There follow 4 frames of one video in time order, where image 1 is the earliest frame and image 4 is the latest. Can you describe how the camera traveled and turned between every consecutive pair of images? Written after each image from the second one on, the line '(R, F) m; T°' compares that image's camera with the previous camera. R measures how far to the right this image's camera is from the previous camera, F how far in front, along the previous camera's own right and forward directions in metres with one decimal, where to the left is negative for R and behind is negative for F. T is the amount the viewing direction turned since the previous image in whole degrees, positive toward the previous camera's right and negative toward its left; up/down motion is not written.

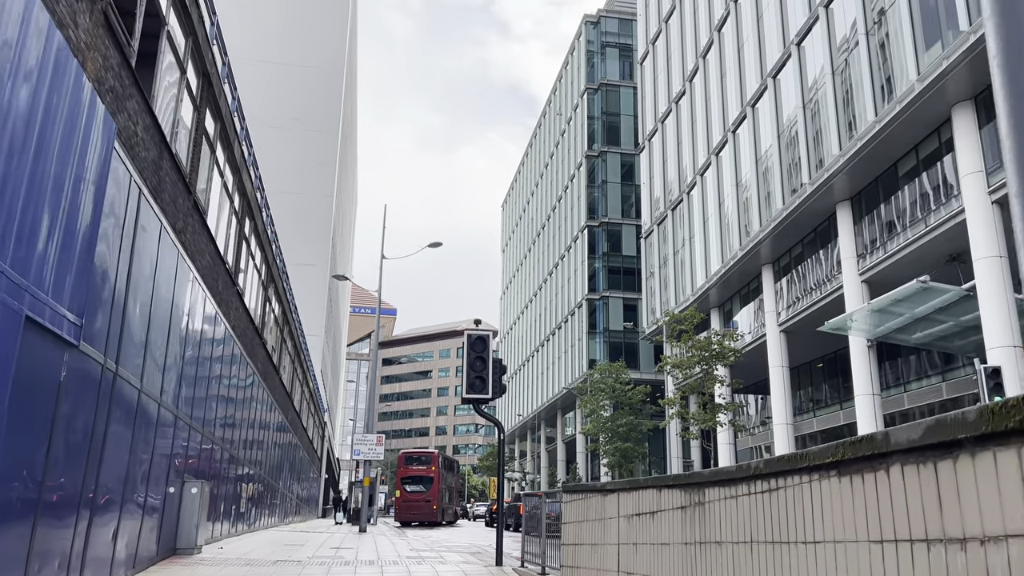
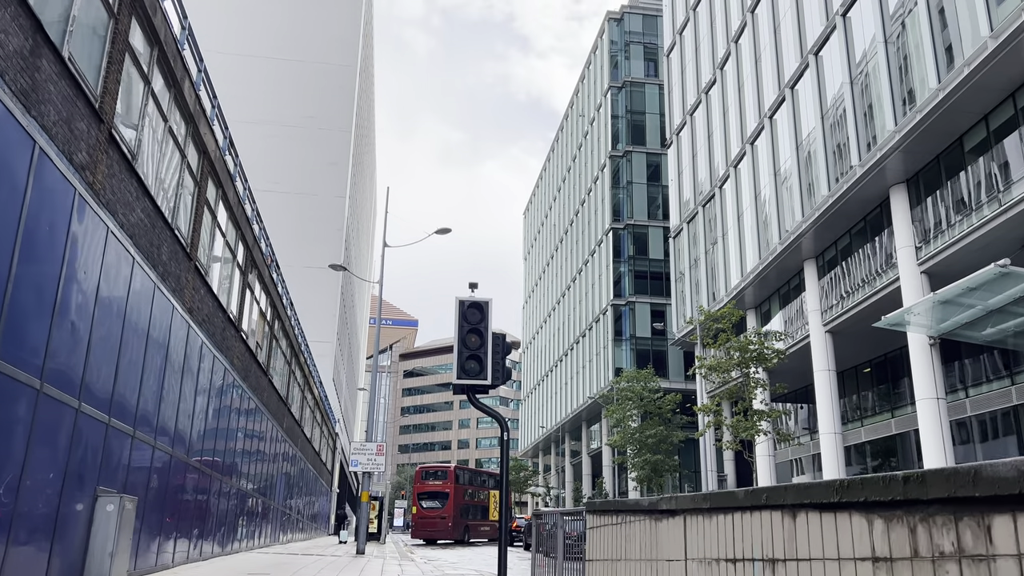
(+0.2, +2.4) m; -2°
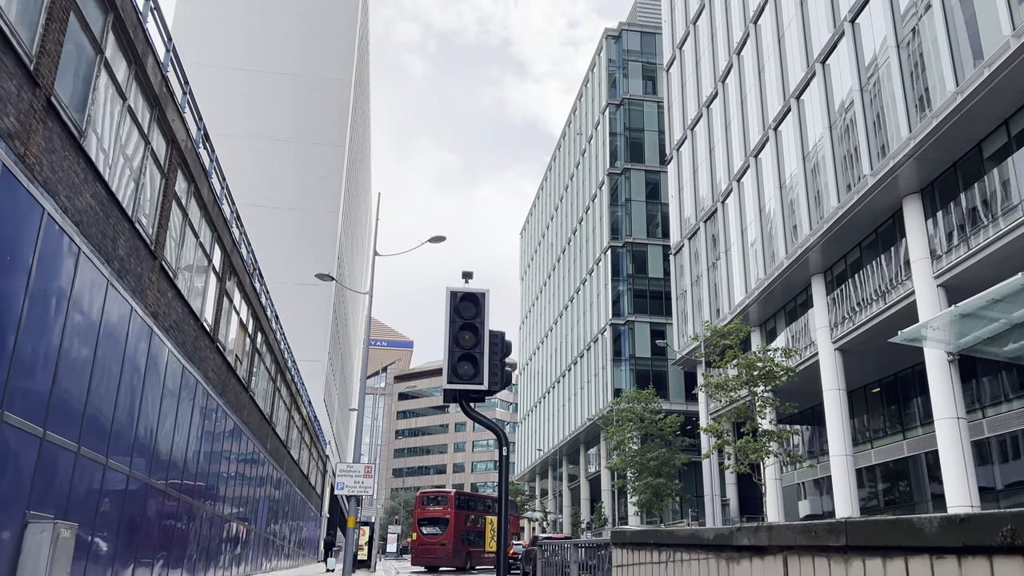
(0.0, +1.1) m; 0°
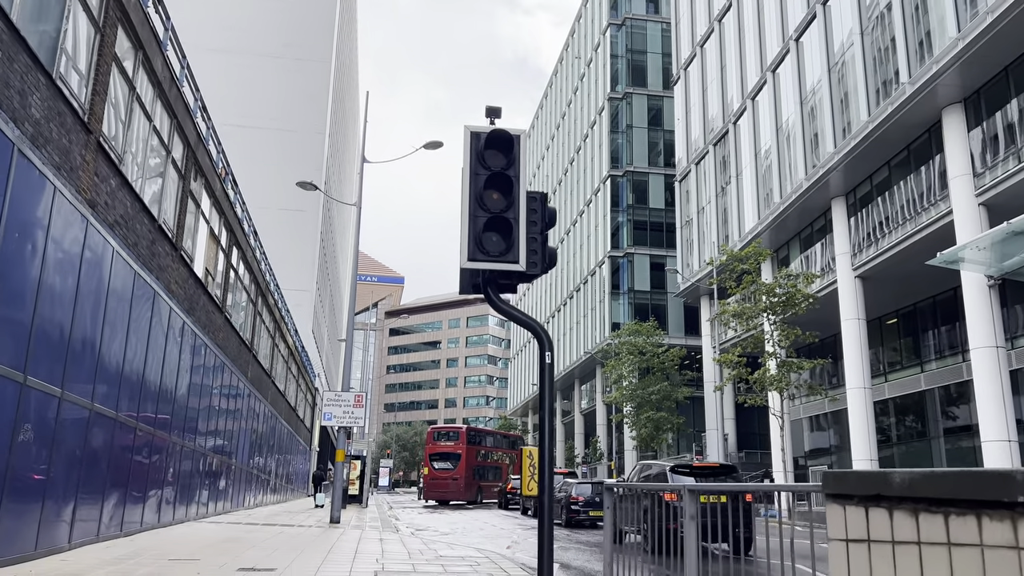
(-0.3, +1.9) m; +1°
